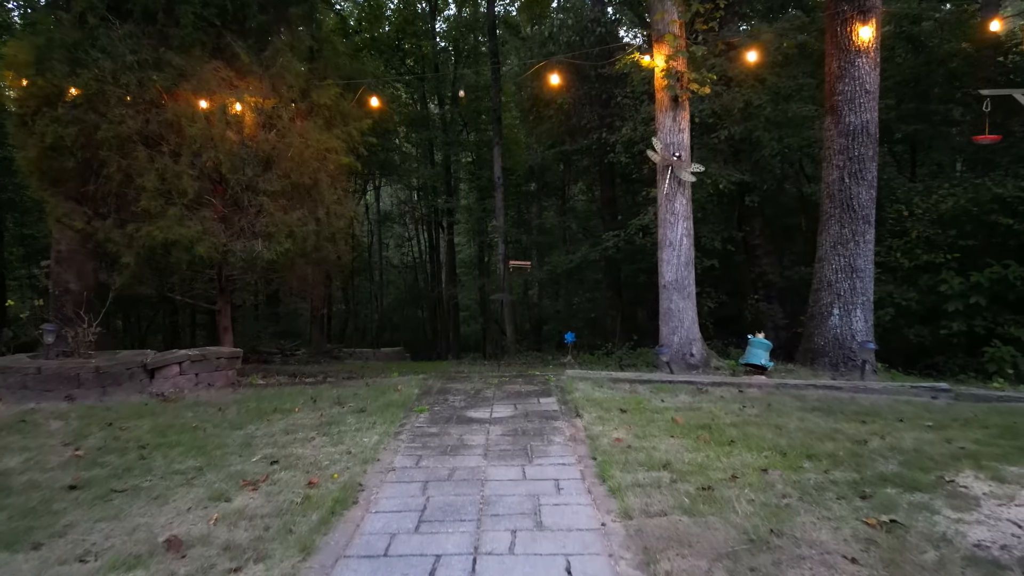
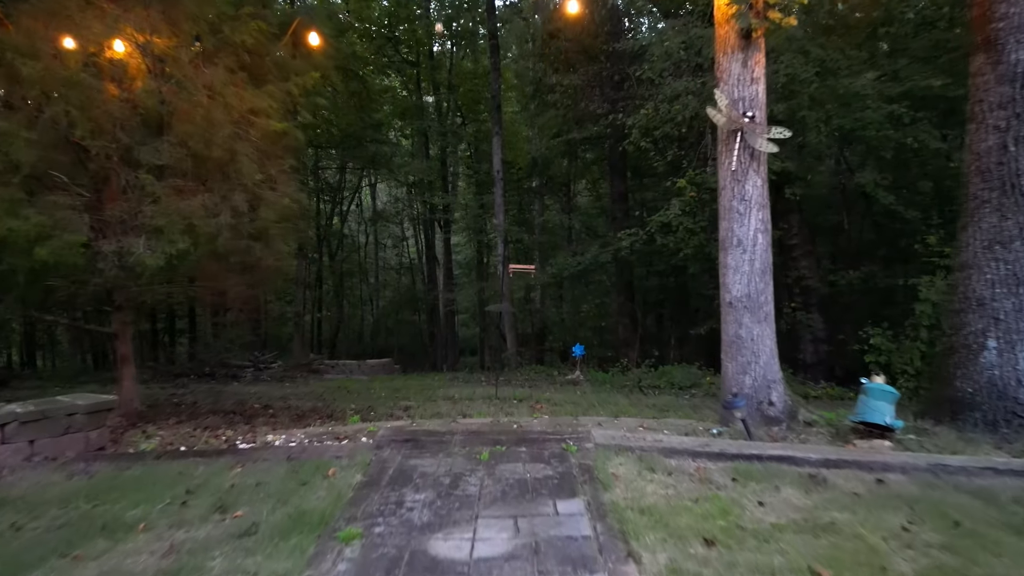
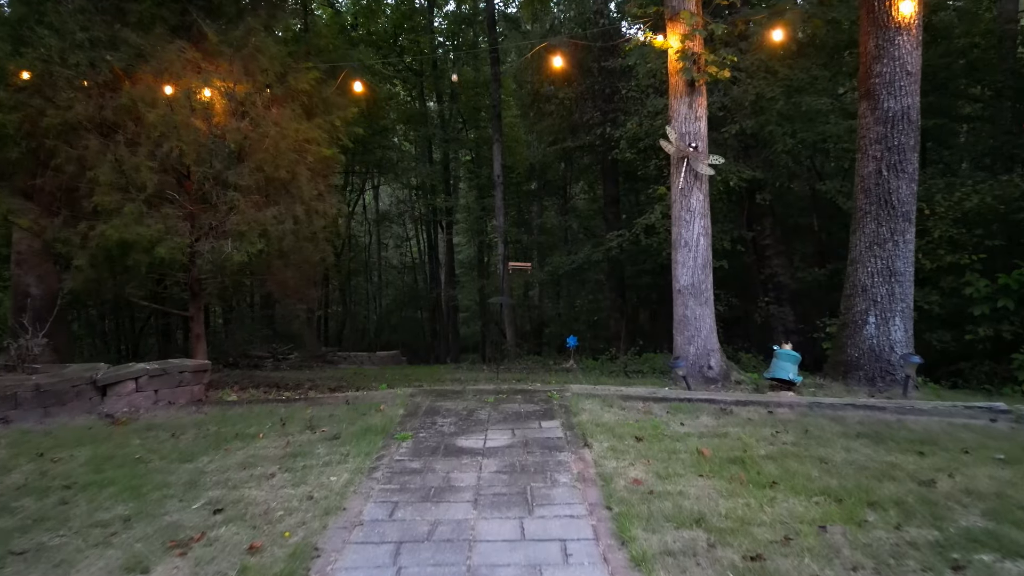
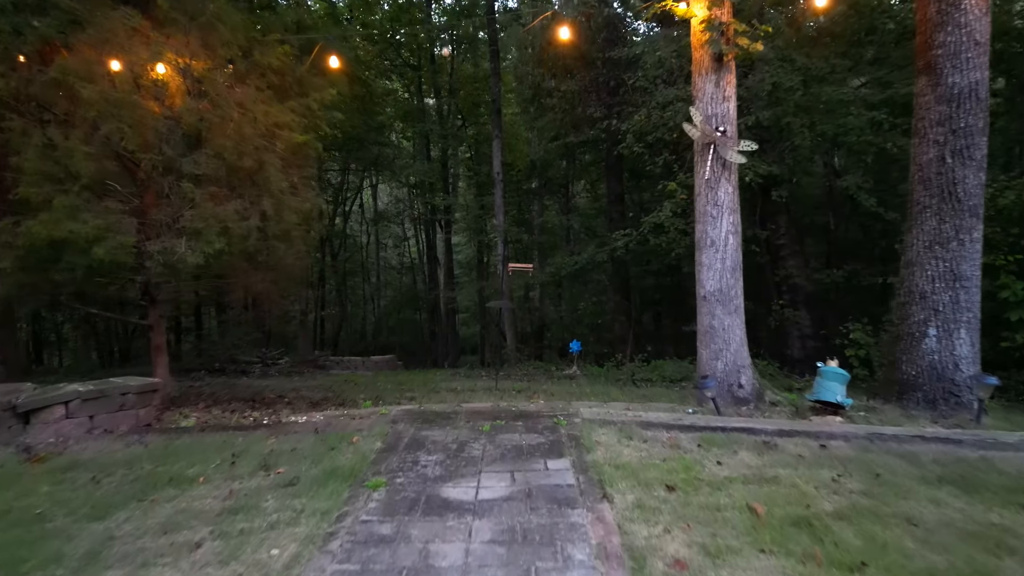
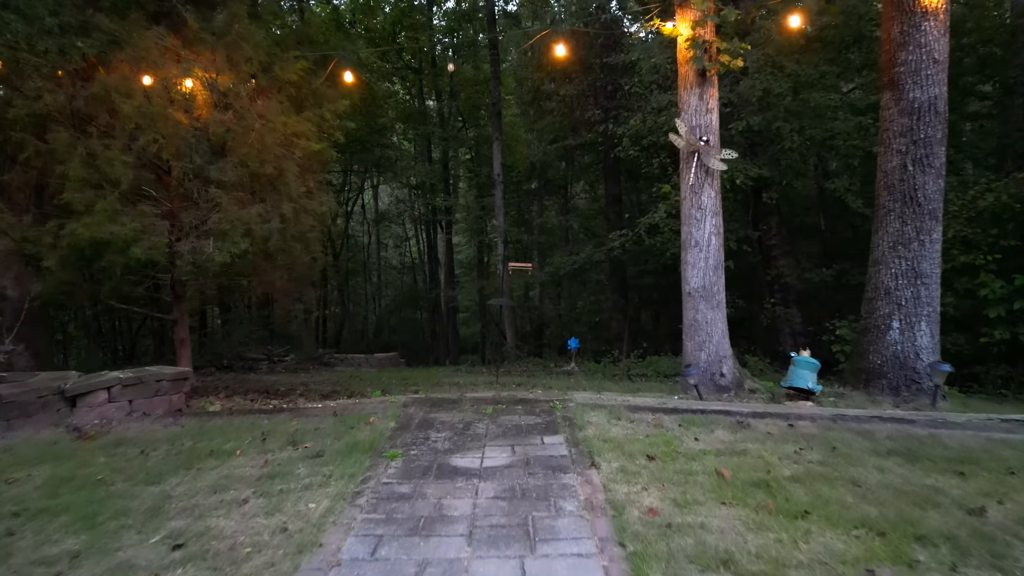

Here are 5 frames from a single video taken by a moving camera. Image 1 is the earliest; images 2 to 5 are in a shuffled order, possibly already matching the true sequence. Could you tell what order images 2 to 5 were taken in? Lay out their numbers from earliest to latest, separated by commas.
3, 5, 4, 2
